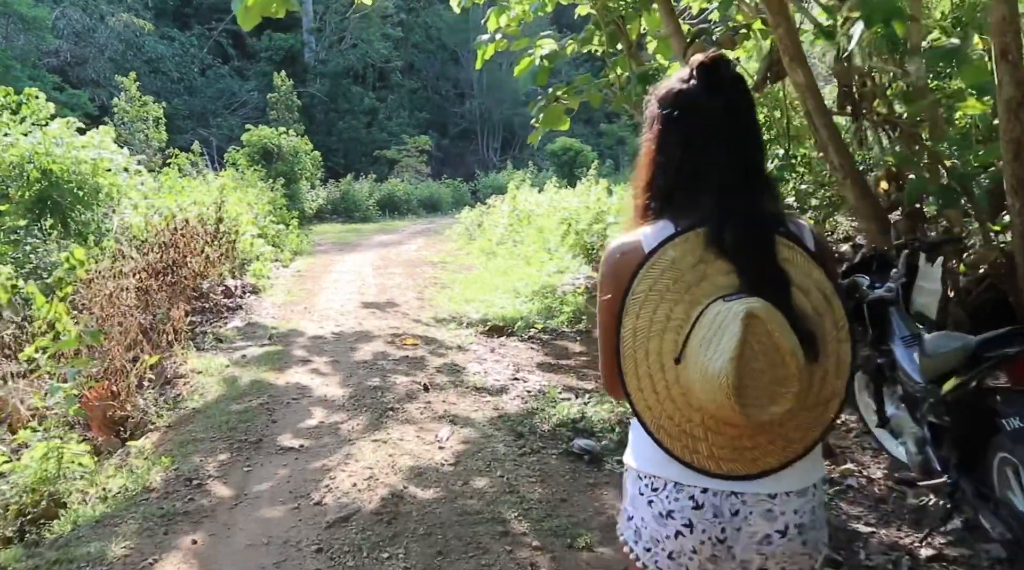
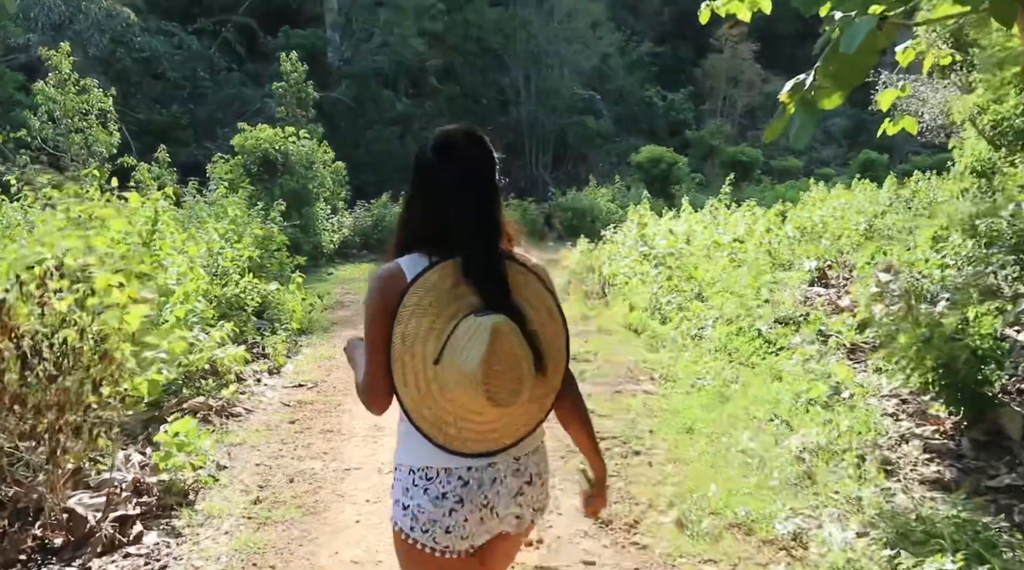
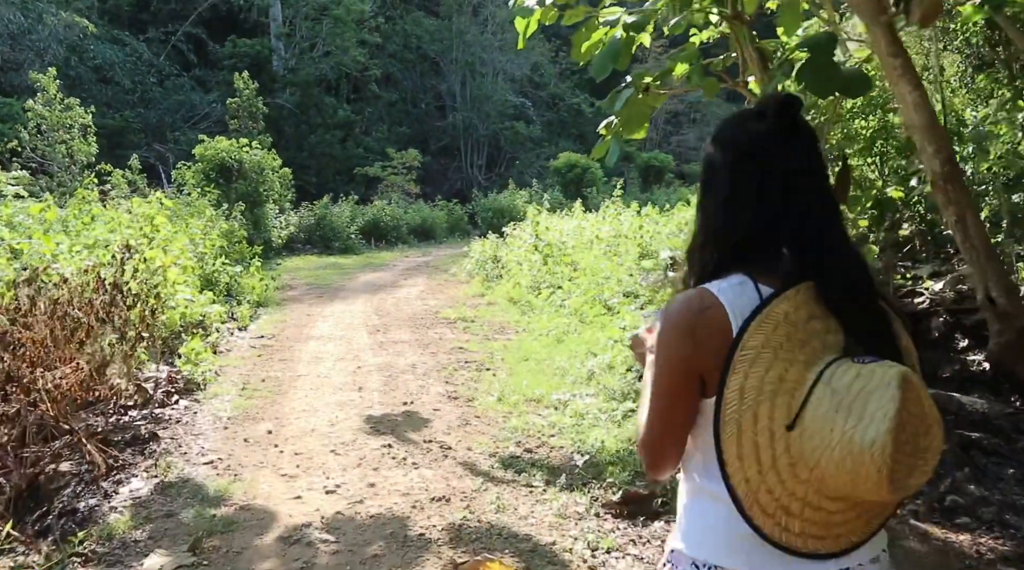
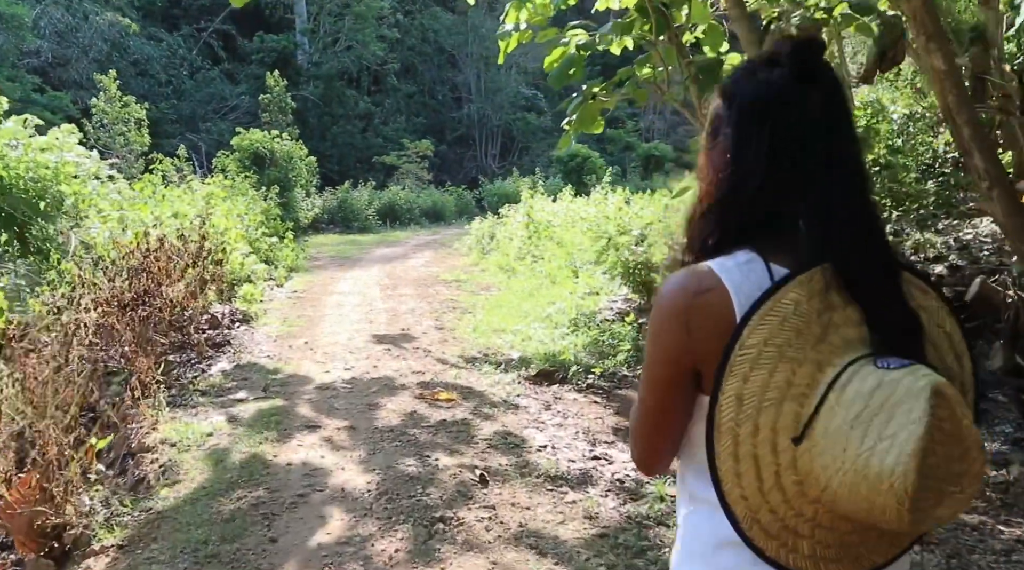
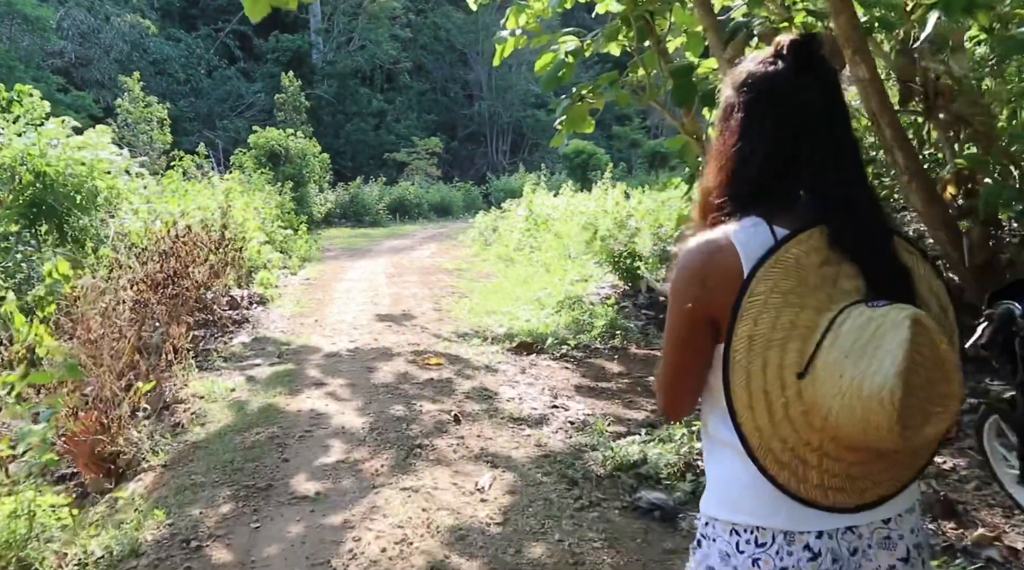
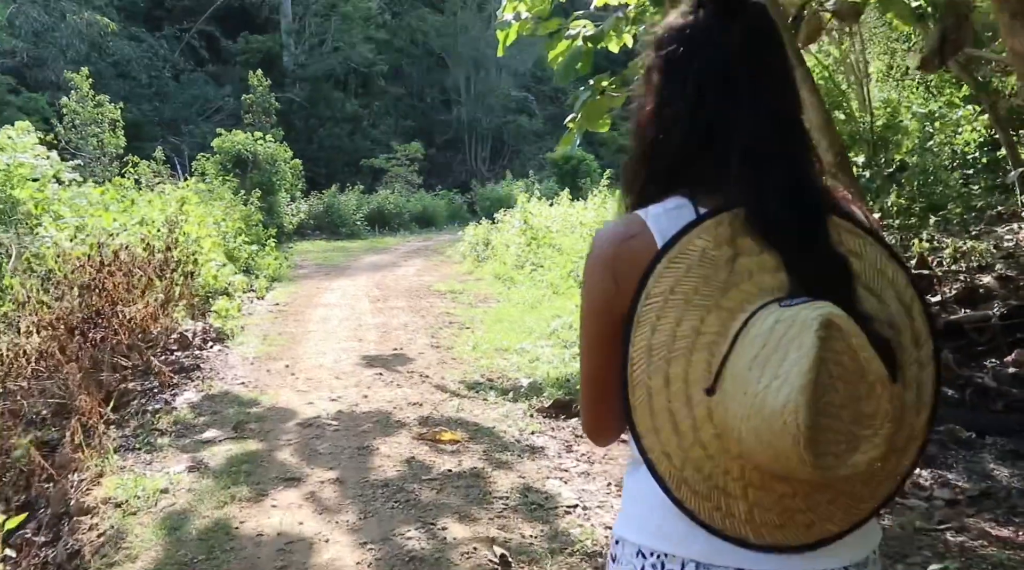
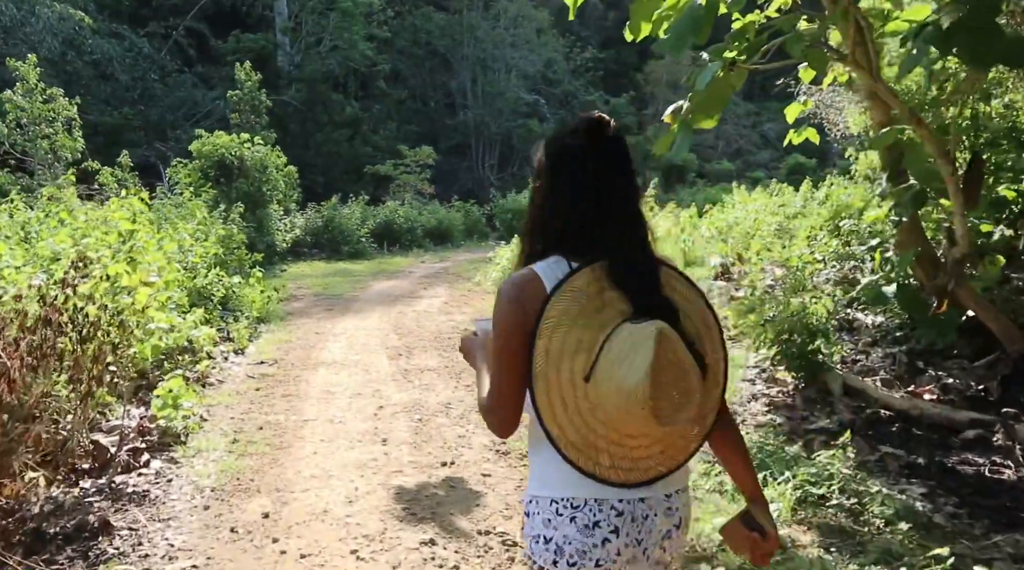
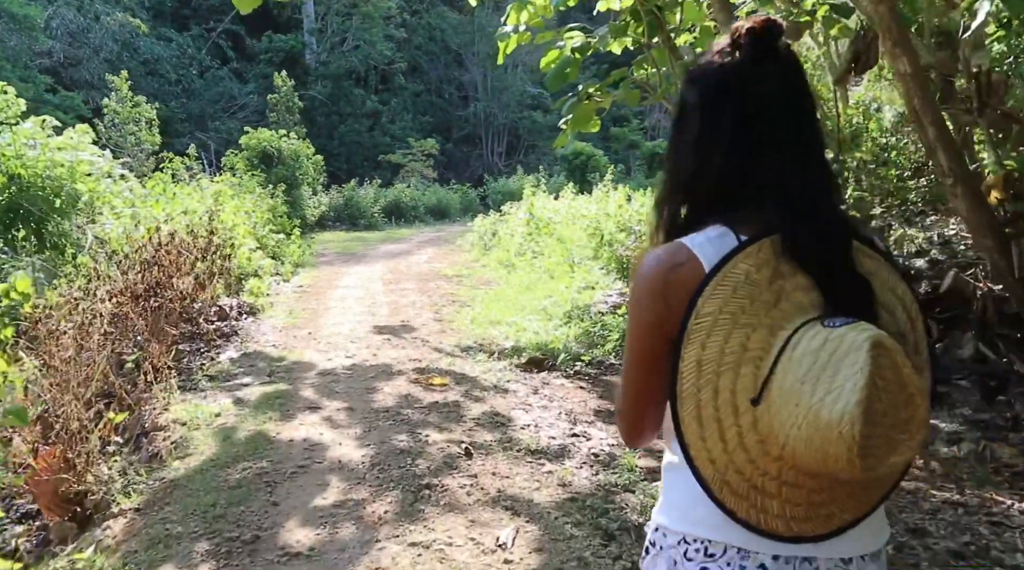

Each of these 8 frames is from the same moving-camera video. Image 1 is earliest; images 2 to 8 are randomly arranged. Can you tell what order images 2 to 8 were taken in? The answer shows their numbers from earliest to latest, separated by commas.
5, 8, 4, 6, 3, 7, 2
